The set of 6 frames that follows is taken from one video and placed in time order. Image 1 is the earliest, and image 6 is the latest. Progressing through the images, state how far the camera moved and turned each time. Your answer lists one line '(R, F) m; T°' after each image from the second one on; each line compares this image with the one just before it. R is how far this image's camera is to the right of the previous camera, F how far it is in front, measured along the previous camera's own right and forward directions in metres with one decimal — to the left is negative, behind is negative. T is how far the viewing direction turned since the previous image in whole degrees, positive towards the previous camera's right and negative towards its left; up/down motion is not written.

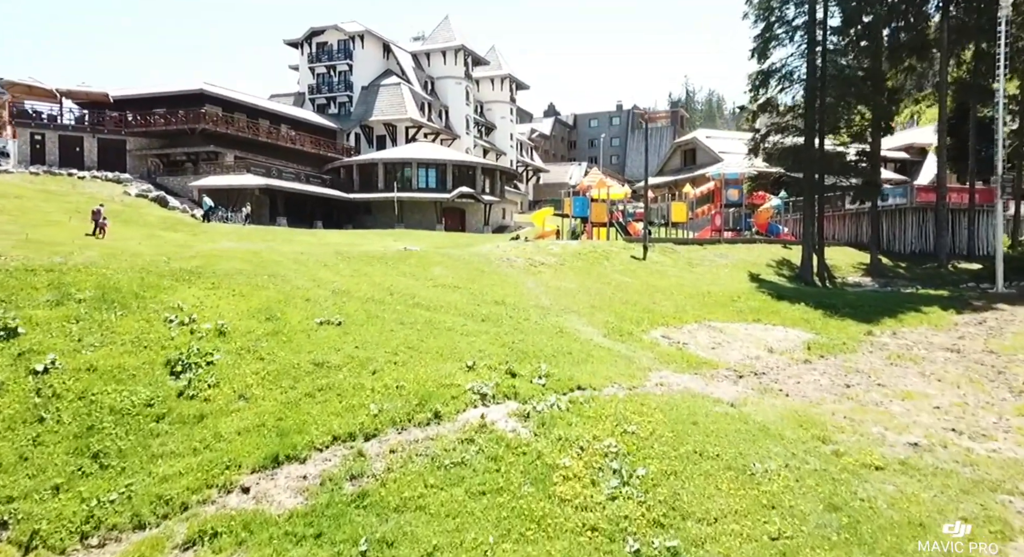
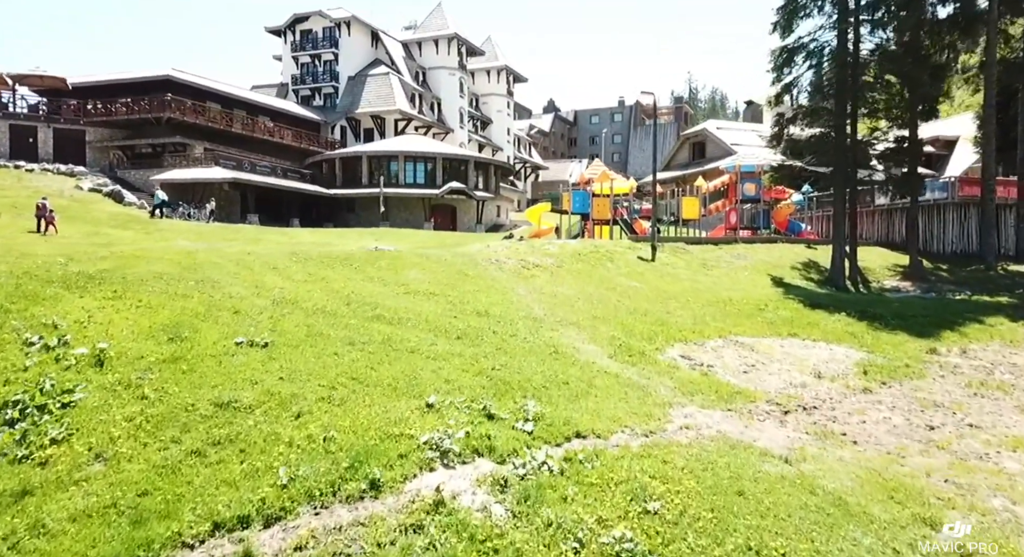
(+0.4, +3.6) m; 0°
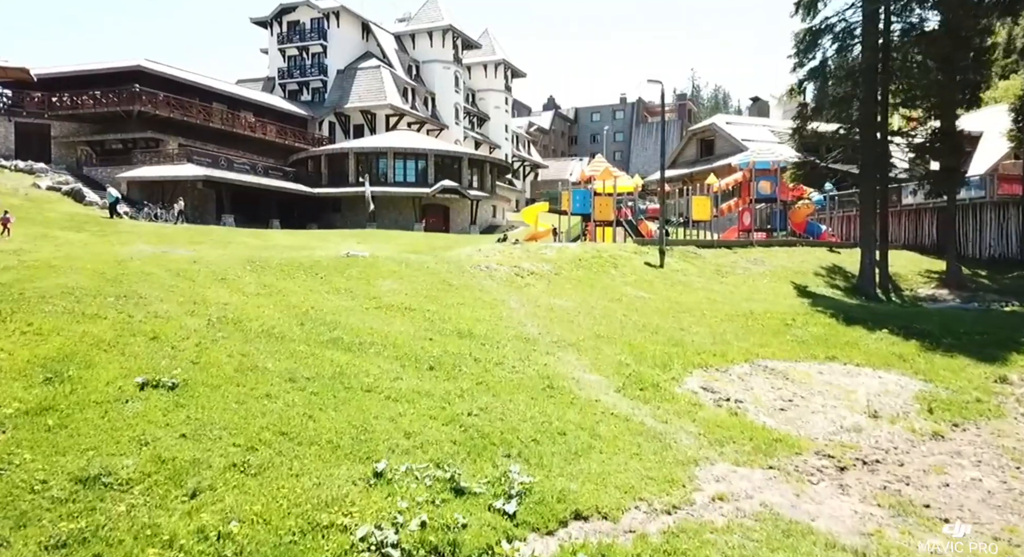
(+0.3, +2.7) m; 0°
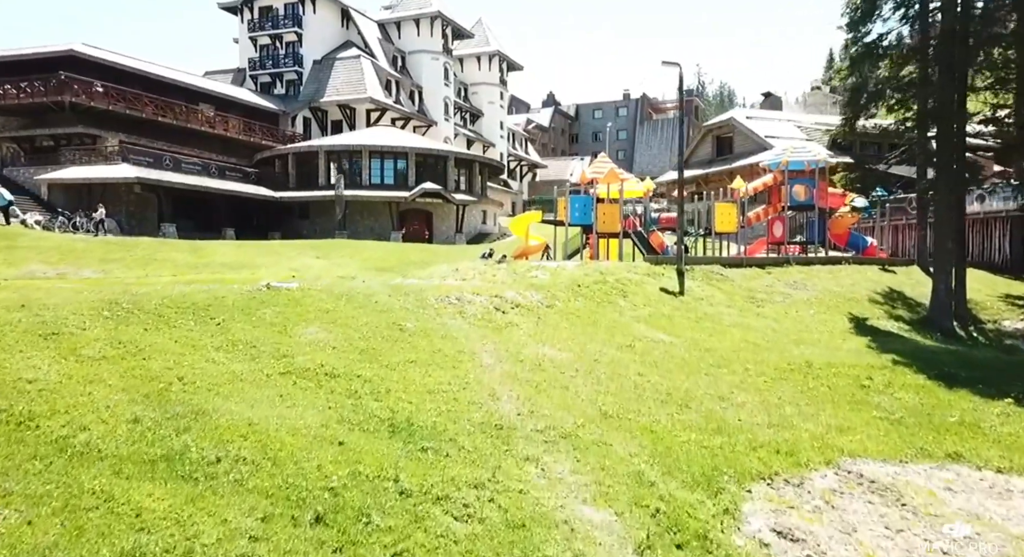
(+0.5, +5.1) m; 0°
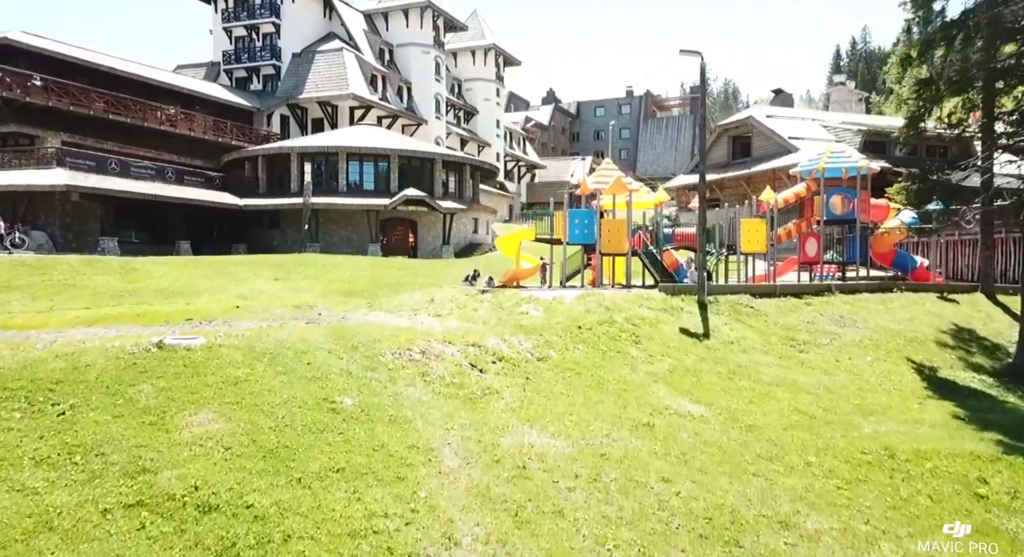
(+0.4, +3.9) m; 0°
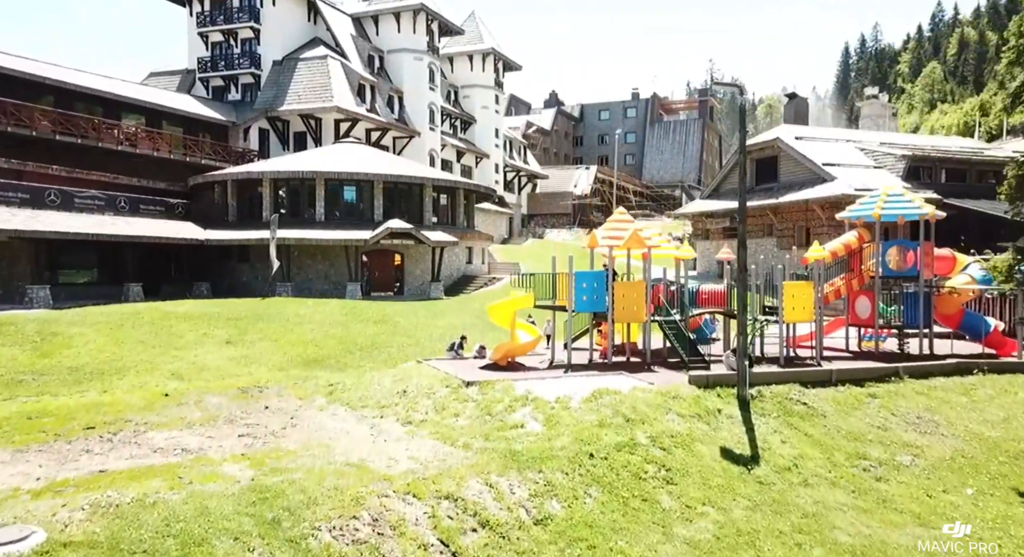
(+0.2, +3.8) m; 0°
